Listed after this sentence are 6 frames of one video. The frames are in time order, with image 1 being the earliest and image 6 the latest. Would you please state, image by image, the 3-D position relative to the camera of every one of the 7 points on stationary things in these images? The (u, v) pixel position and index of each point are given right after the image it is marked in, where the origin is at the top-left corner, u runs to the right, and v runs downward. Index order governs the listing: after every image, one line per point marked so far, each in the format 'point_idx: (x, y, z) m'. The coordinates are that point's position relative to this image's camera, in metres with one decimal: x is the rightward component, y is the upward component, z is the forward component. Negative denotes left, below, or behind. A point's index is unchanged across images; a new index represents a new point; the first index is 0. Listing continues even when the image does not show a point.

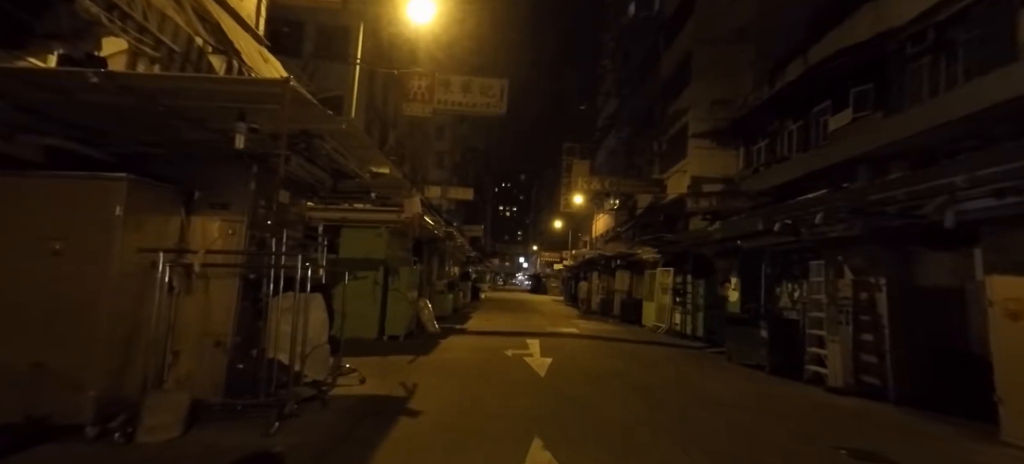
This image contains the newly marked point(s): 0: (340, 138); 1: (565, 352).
0: (-2.1, +1.2, +6.3) m
1: (+1.3, -3.1, +12.8) m
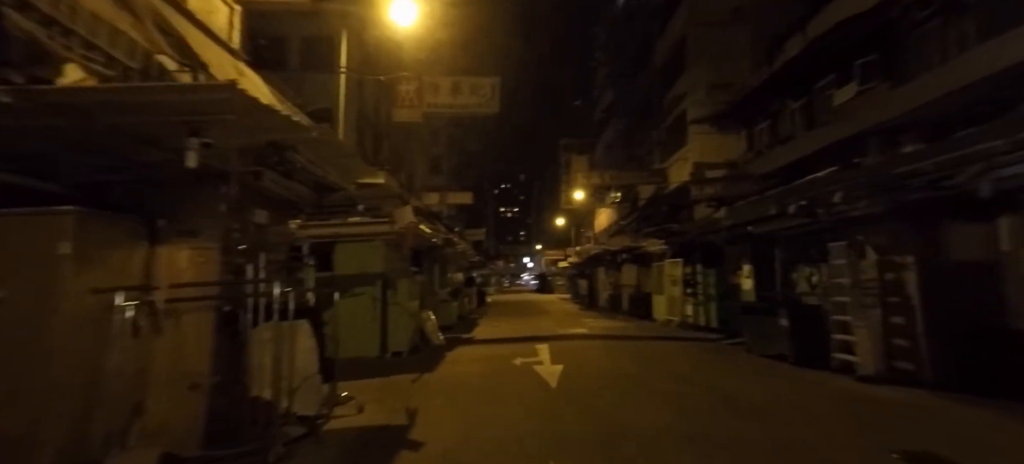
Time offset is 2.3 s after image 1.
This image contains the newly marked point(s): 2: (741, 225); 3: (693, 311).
0: (-2.3, +1.0, +5.8) m
1: (+1.5, -3.1, +12.2) m
2: (+6.0, +0.2, +12.8) m
3: (+7.0, -3.0, +19.0) m
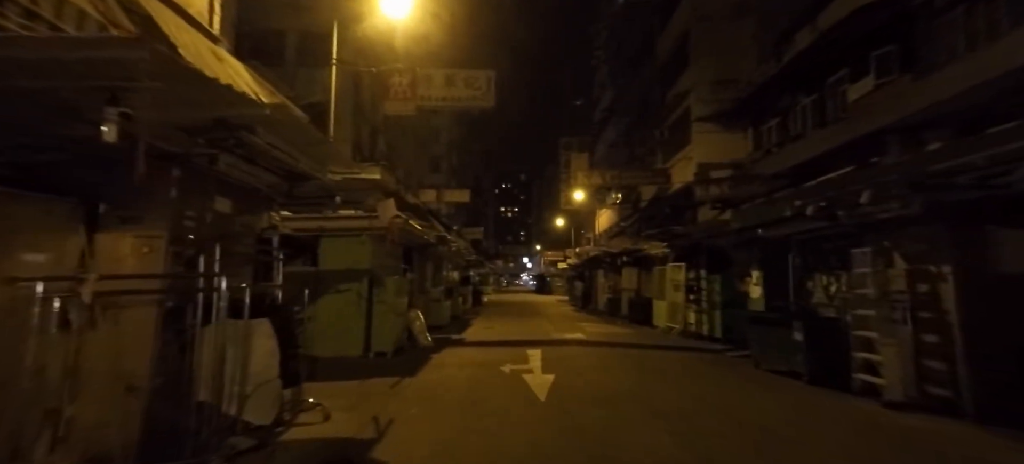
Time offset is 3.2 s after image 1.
0: (-2.4, +1.1, +5.1) m
1: (+1.3, -3.1, +11.5) m
2: (+5.8, +0.1, +12.1) m
3: (+6.8, -3.2, +18.3) m
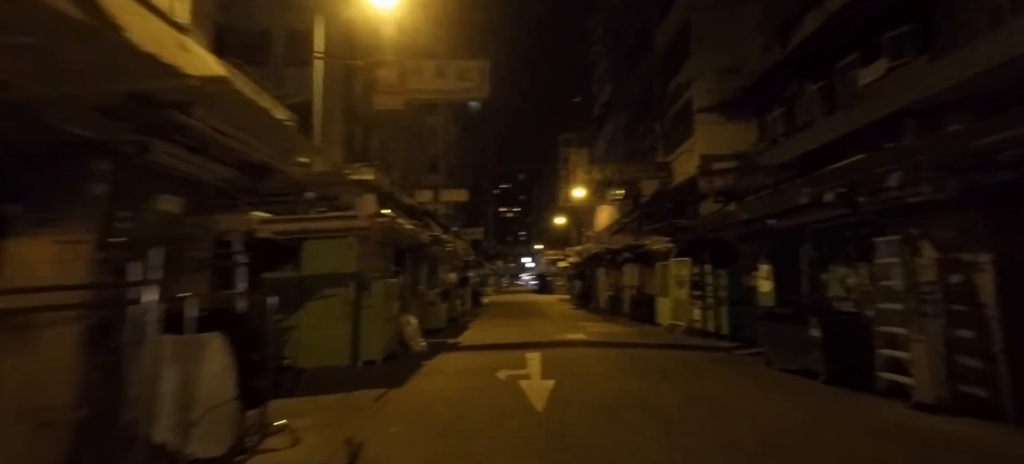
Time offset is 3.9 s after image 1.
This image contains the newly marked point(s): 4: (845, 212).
0: (-2.6, +1.1, +4.4) m
1: (+1.2, -3.0, +10.8) m
2: (+5.7, +0.3, +11.4) m
3: (+6.7, -2.9, +17.5) m
4: (+6.0, +0.4, +9.0) m
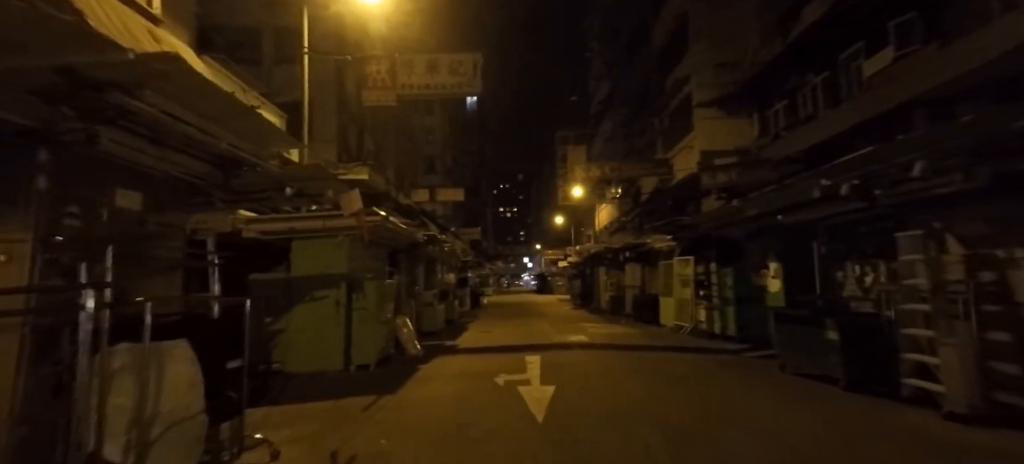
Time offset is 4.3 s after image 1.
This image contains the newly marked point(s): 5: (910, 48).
0: (-2.6, +1.1, +3.9) m
1: (+1.2, -2.9, +10.3) m
2: (+5.6, +0.4, +10.9) m
3: (+6.7, -2.9, +17.1) m
4: (+6.0, +0.4, +8.5) m
5: (+10.3, +4.7, +12.9) m
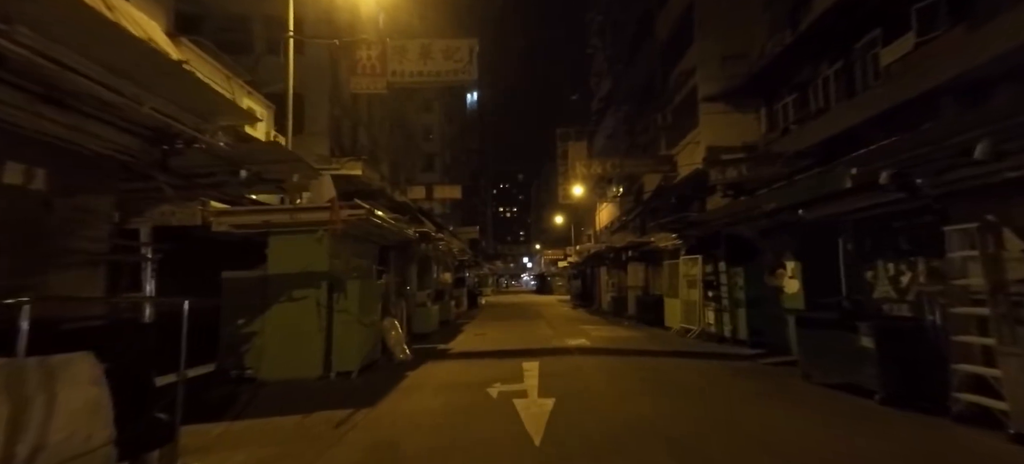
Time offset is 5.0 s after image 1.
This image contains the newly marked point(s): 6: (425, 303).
0: (-2.7, +1.2, +2.9) m
1: (+1.1, -2.8, +9.3) m
2: (+5.5, +0.5, +10.0) m
3: (+6.6, -2.8, +16.1) m
4: (+5.9, +0.5, +7.5) m
5: (+10.2, +4.8, +11.9) m
6: (-3.4, -2.8, +19.3) m
